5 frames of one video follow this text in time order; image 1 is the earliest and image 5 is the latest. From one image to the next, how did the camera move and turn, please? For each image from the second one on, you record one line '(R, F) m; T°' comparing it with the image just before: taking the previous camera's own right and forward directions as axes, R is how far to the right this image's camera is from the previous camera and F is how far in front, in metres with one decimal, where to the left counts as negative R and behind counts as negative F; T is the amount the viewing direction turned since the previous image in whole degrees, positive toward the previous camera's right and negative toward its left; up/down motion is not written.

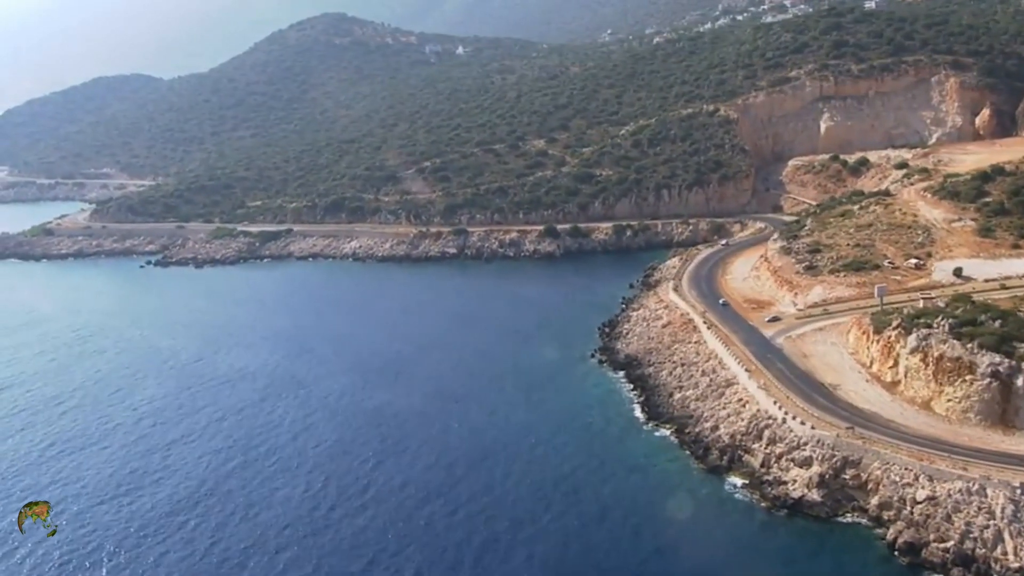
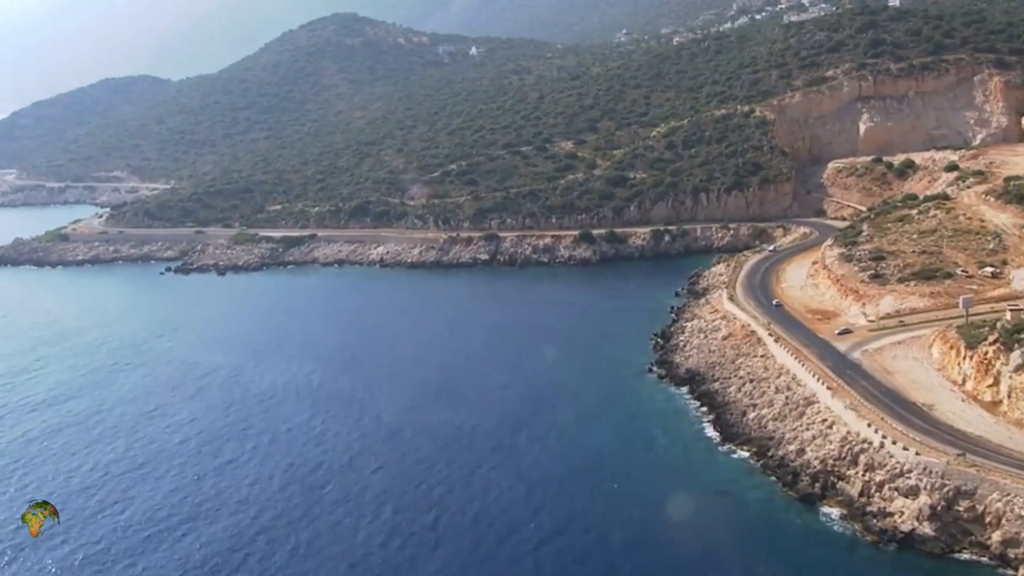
(-2.9, +3.2) m; 0°
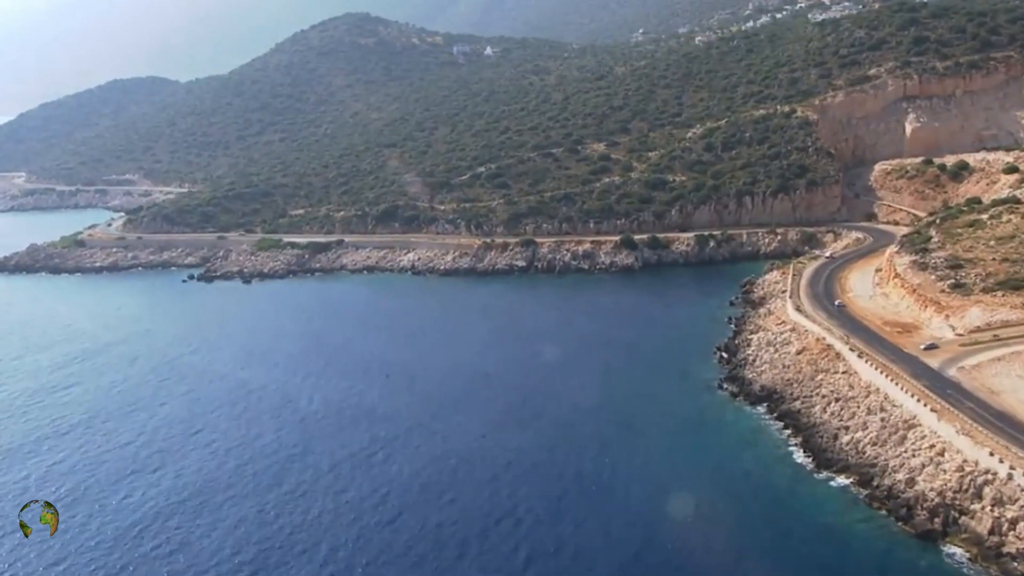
(-3.2, +3.6) m; 0°
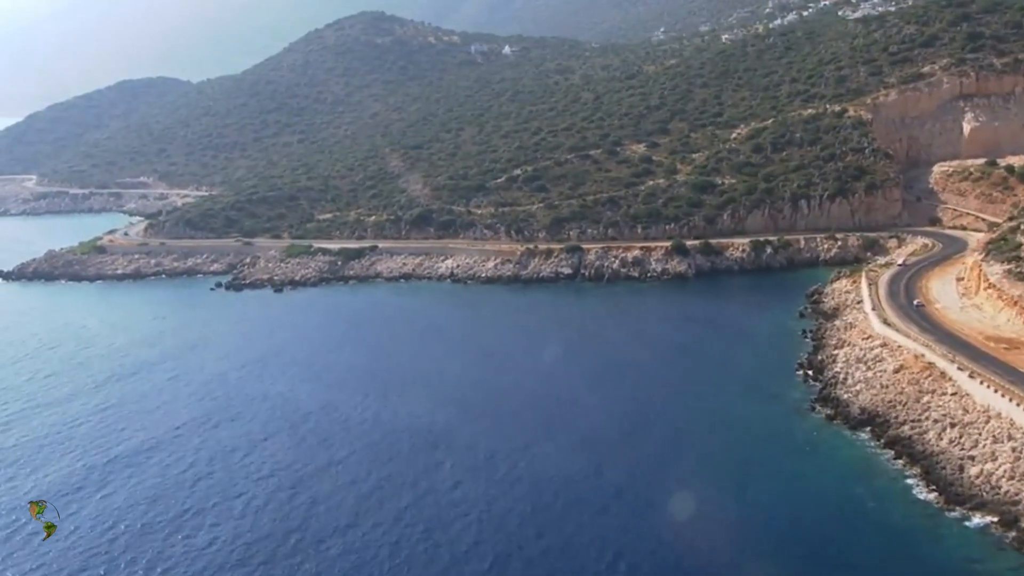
(-3.5, +4.3) m; 0°
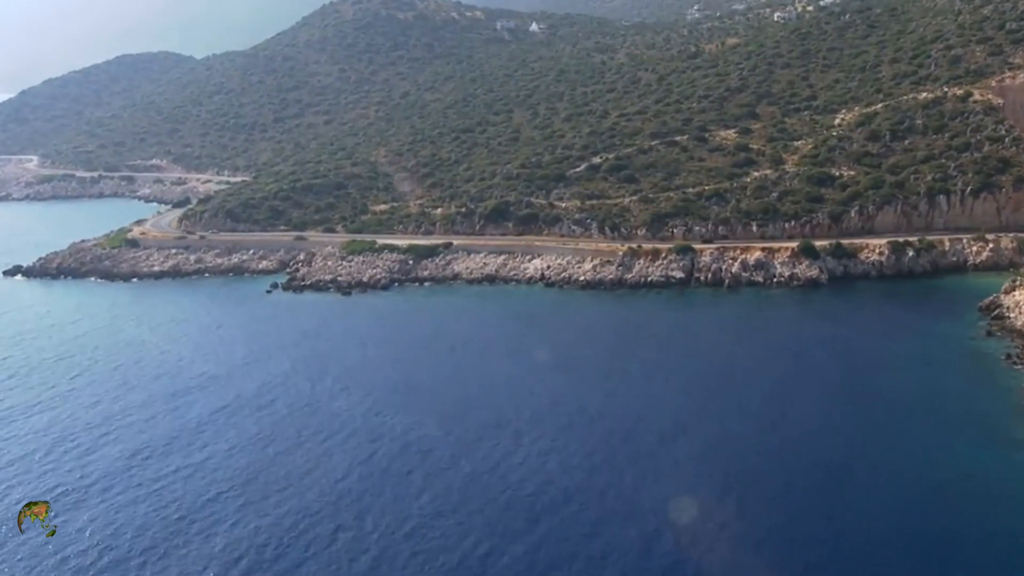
(-8.9, +10.6) m; +1°
